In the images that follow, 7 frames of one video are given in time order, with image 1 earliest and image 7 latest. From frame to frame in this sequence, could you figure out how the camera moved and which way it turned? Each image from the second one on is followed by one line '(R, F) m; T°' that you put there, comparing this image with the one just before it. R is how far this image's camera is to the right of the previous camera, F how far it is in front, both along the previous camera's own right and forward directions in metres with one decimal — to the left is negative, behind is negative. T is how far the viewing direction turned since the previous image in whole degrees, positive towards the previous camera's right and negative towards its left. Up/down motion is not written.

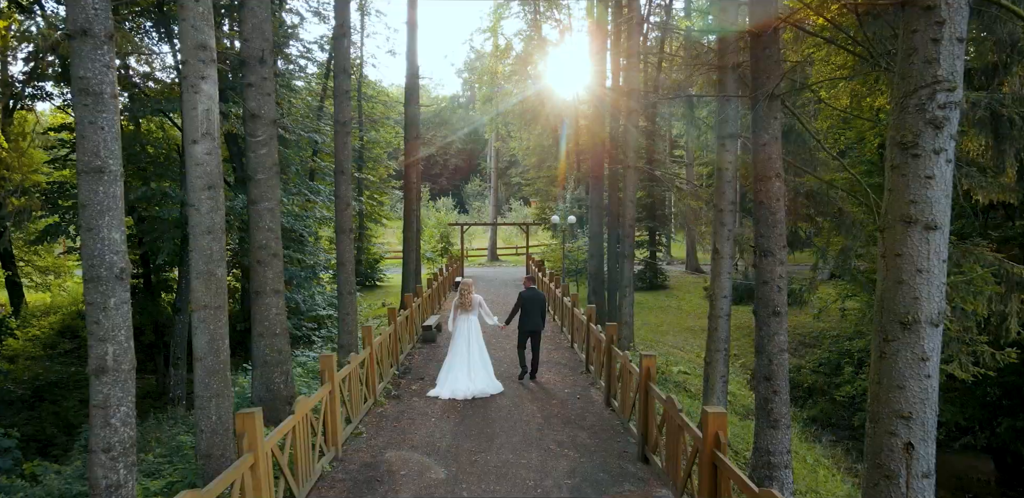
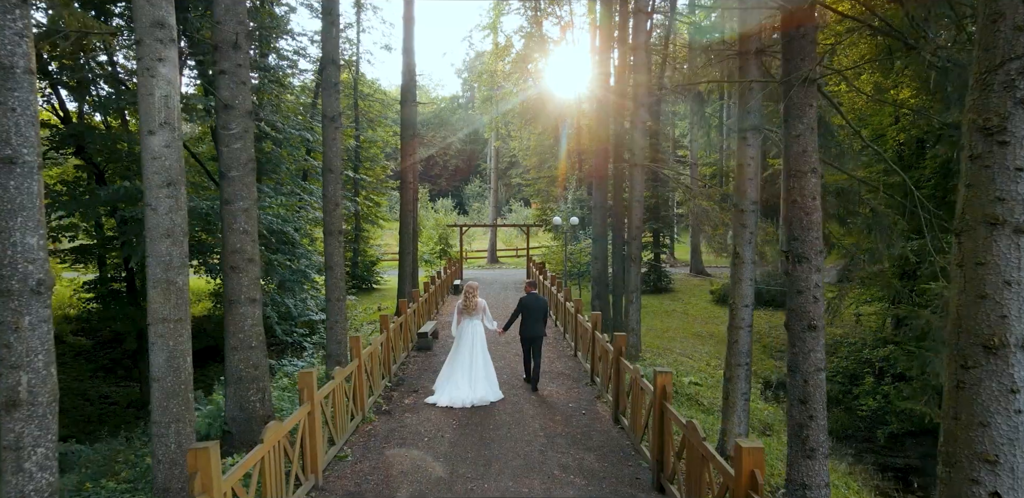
(0.0, +0.6) m; 0°
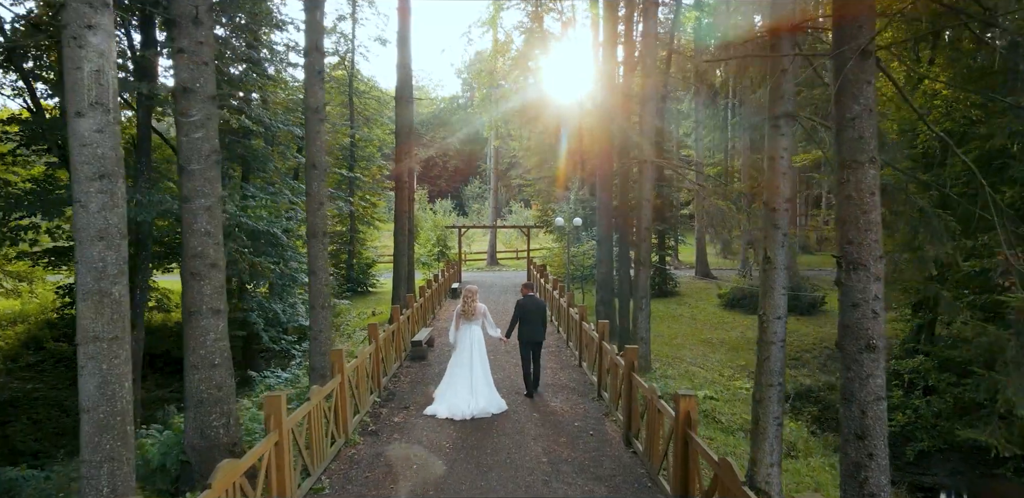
(0.0, +0.7) m; 0°
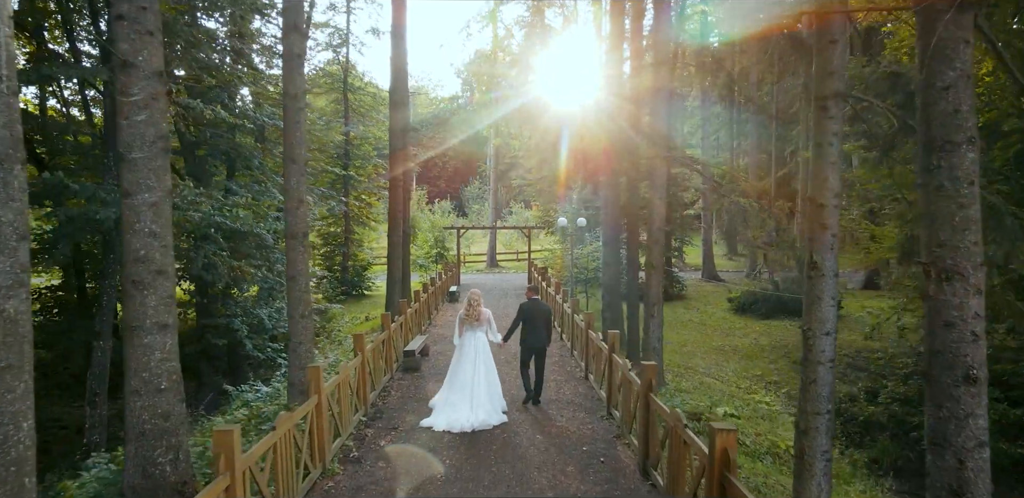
(0.0, +0.8) m; 0°
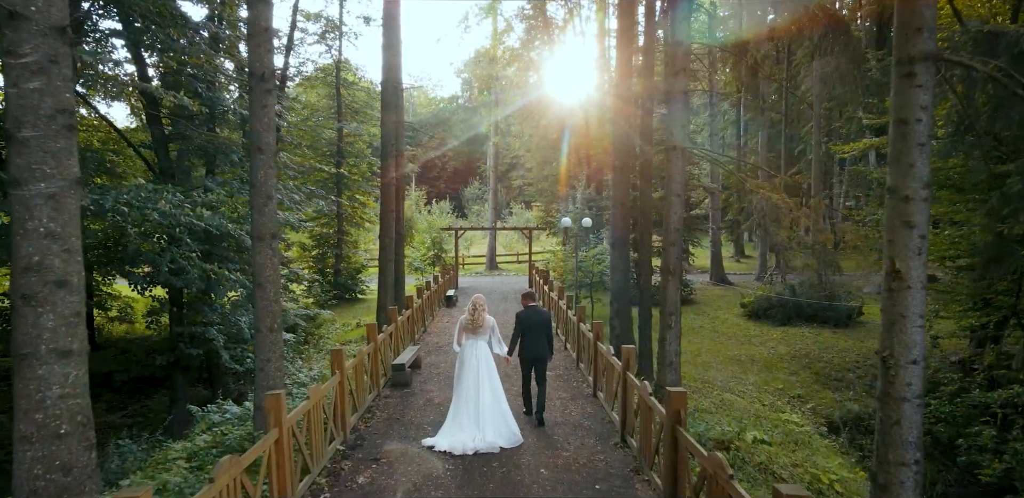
(0.0, +1.0) m; 0°
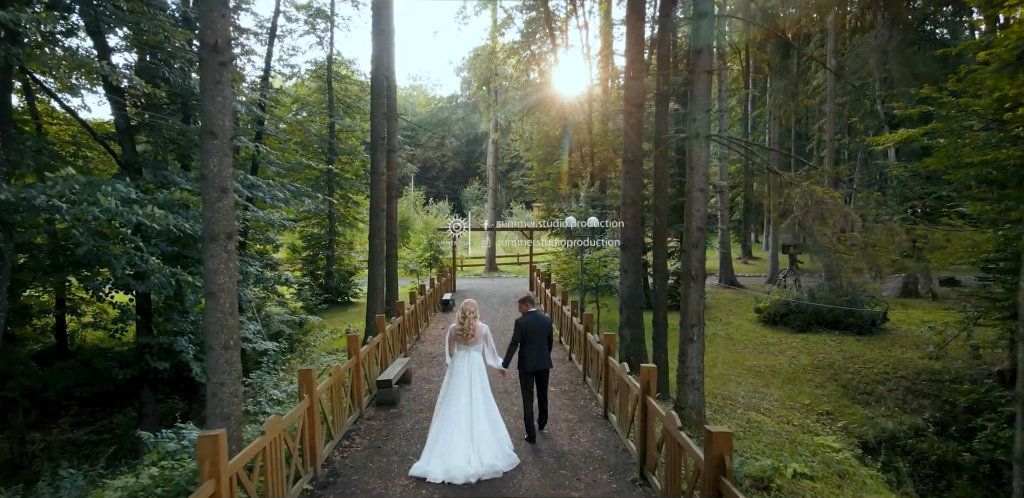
(0.0, +1.0) m; 0°
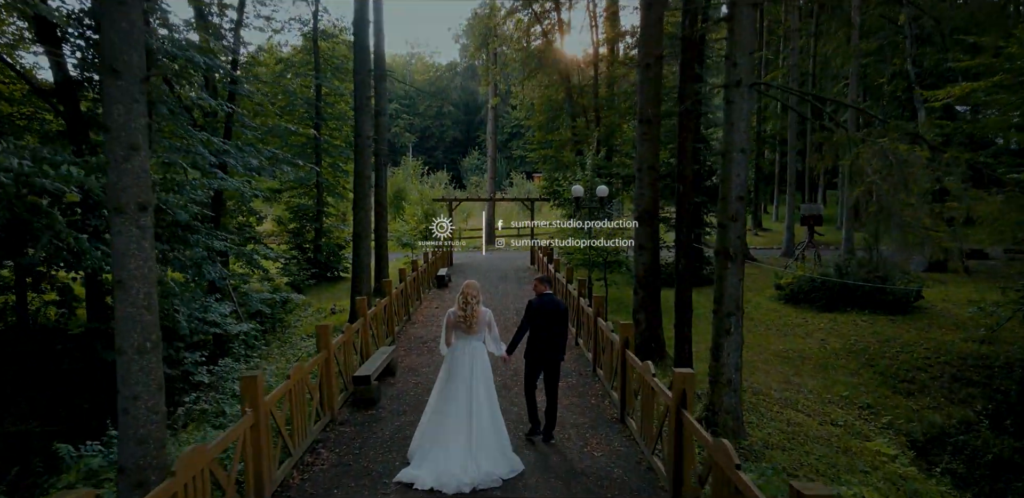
(0.0, +1.3) m; 0°
